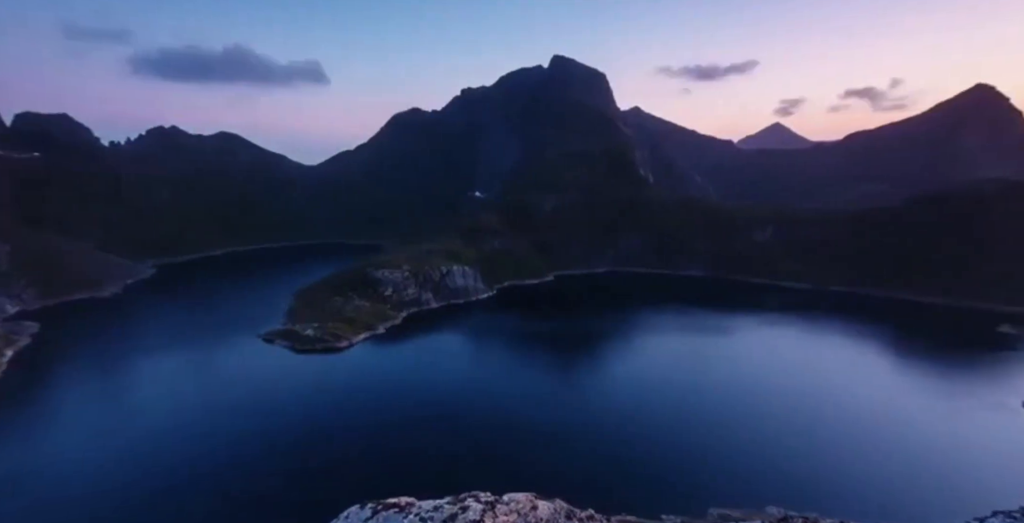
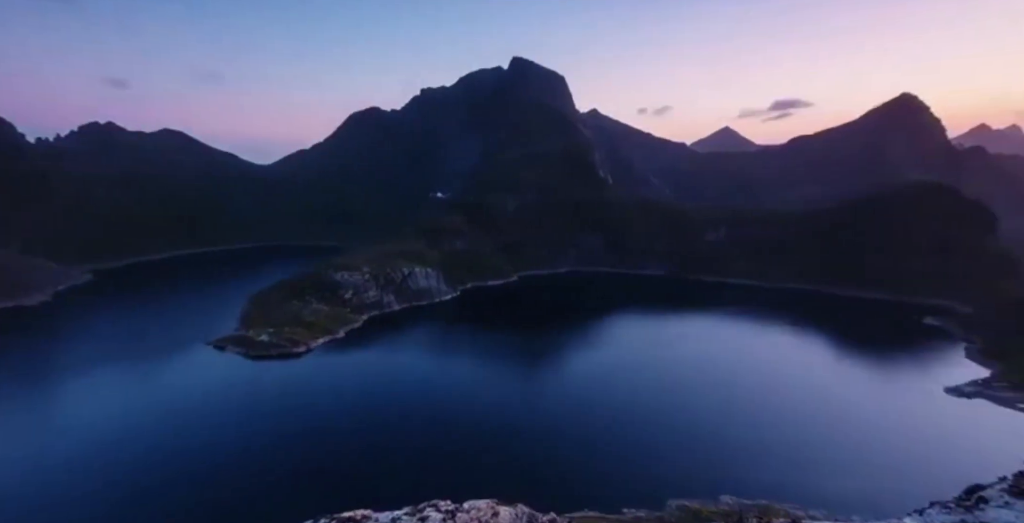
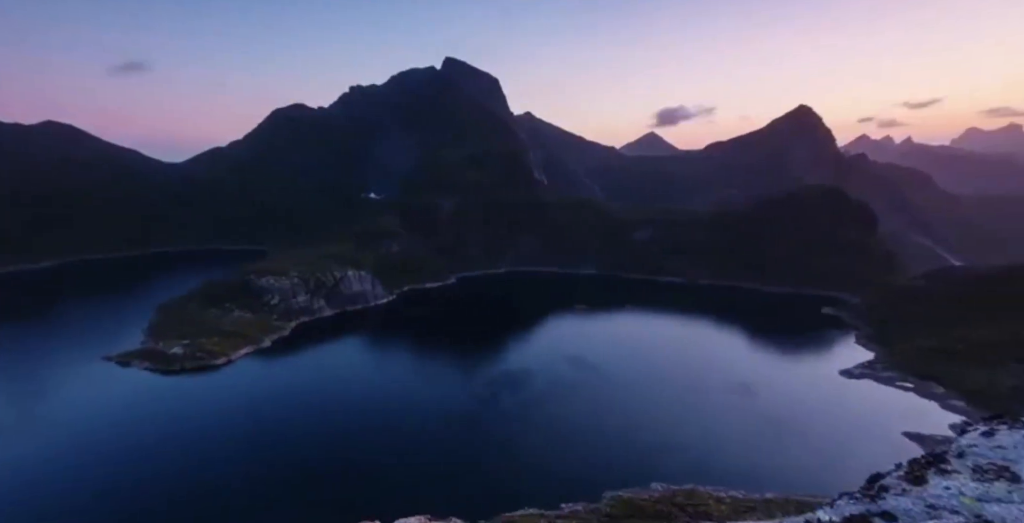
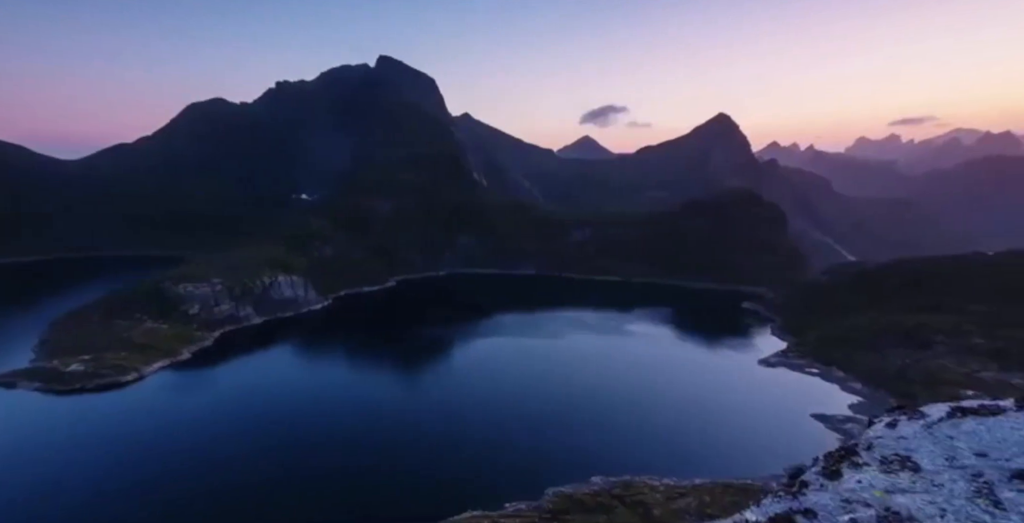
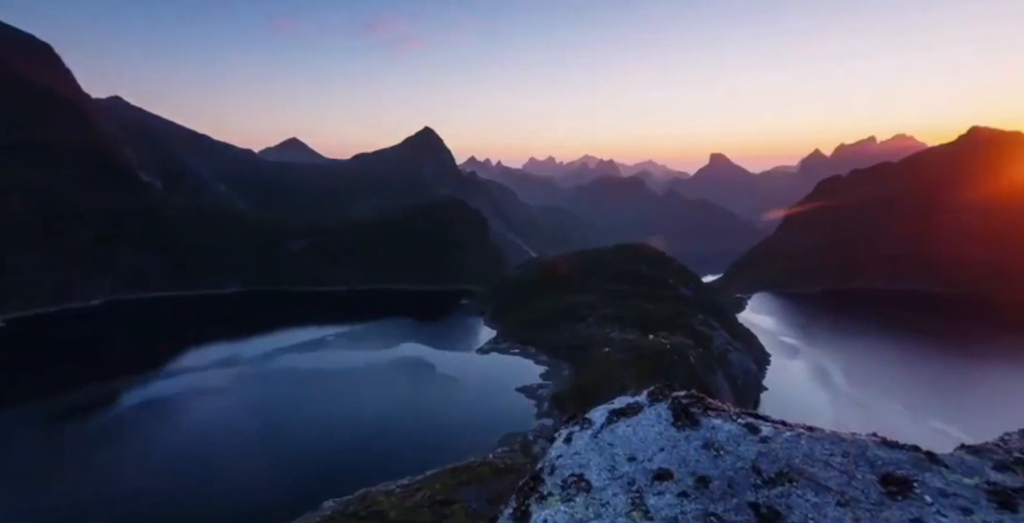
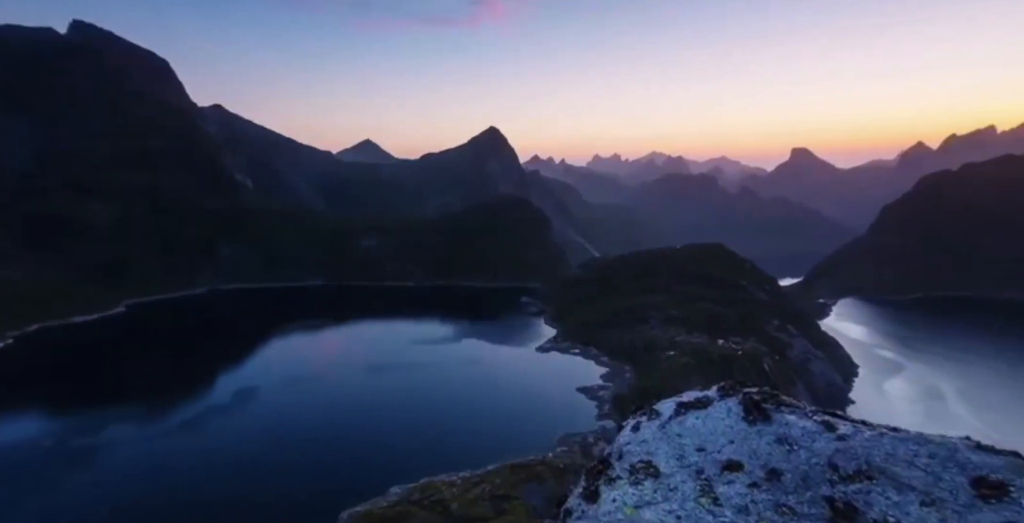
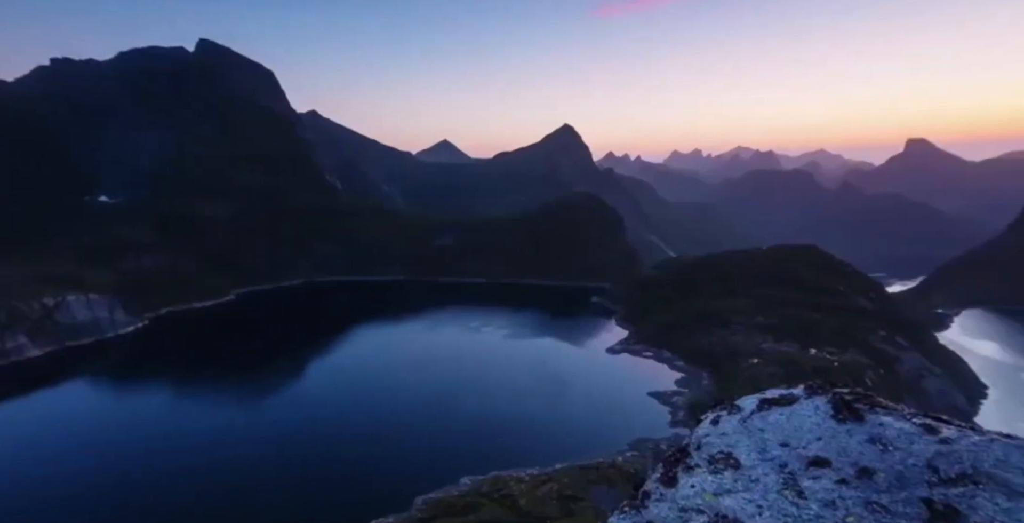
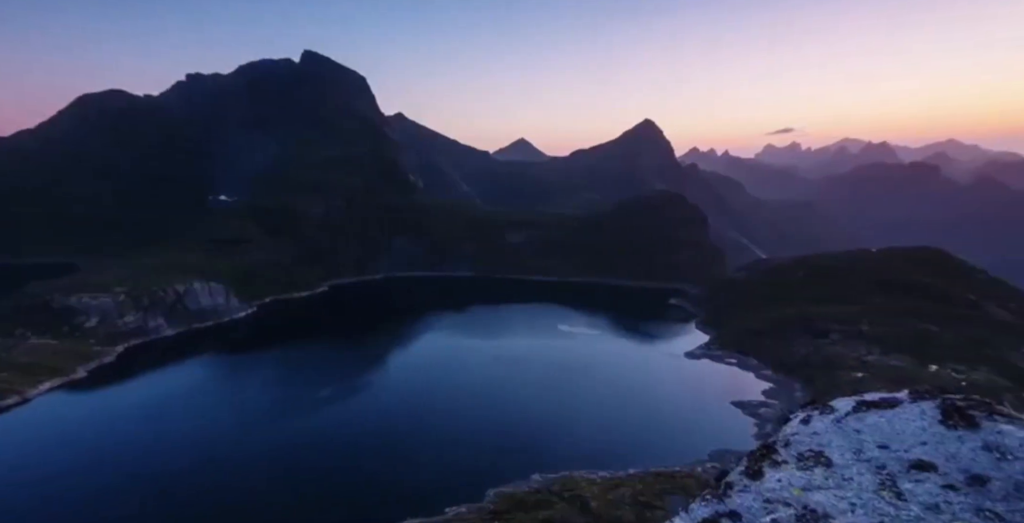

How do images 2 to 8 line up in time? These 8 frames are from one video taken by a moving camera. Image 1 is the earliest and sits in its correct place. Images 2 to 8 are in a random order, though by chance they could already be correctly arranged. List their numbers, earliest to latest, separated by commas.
2, 3, 4, 8, 7, 6, 5
